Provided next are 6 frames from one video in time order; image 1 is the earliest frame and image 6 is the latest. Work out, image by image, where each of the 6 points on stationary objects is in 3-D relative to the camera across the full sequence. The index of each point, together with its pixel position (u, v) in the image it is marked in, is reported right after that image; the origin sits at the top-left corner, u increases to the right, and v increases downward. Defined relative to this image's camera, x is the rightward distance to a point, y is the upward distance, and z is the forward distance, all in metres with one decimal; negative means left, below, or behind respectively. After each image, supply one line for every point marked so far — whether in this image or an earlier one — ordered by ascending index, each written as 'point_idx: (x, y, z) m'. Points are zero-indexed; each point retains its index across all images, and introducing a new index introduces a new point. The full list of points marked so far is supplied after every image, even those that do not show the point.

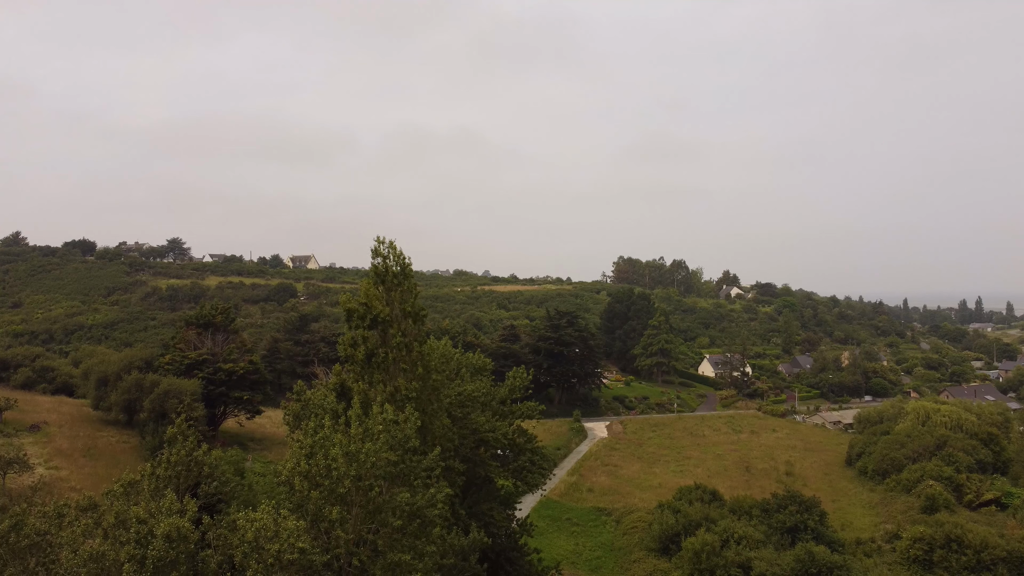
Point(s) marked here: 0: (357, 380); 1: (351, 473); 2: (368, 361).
0: (-2.5, -1.5, +8.4) m
1: (-1.8, -2.1, +5.6) m
2: (-2.3, -1.2, +8.5) m
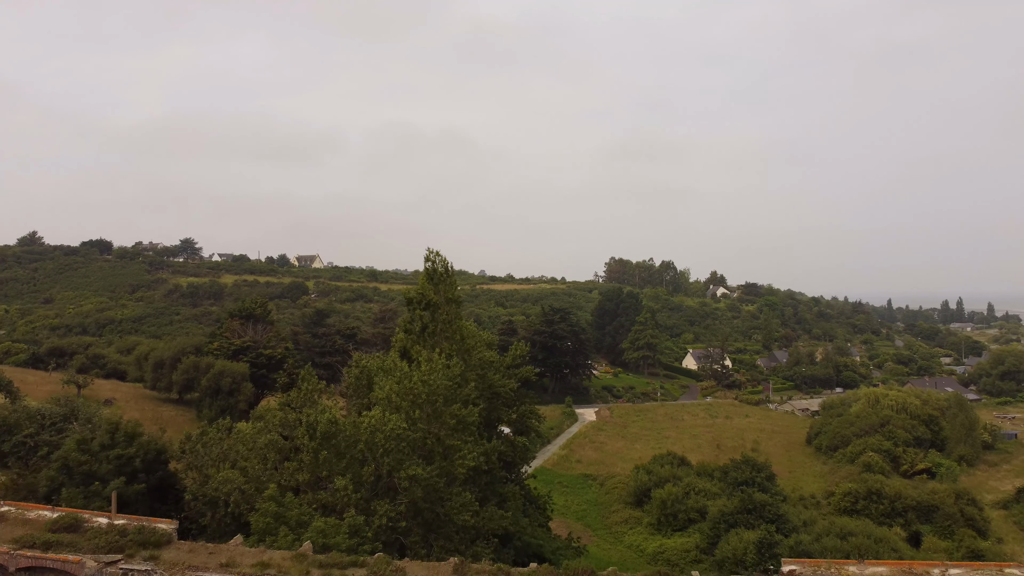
0: (-2.4, -1.3, +12.1) m
1: (-1.7, -1.9, +9.3) m
2: (-2.2, -1.0, +12.2) m
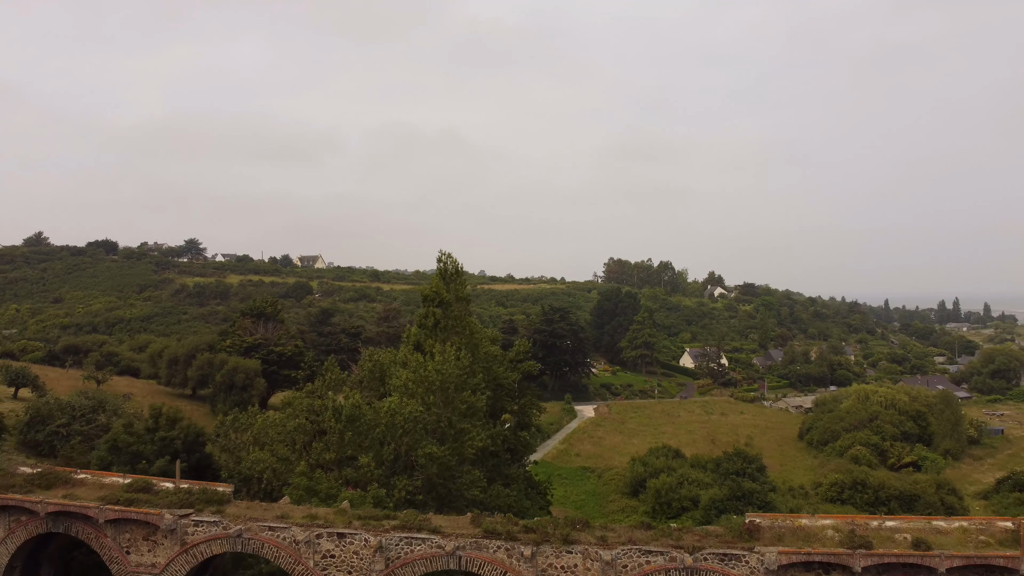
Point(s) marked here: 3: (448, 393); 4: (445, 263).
0: (-2.3, -1.3, +13.1) m
1: (-1.6, -1.9, +10.3) m
2: (-2.1, -1.0, +13.2) m
3: (-1.4, -2.2, +10.4) m
4: (-1.9, +0.7, +13.8) m
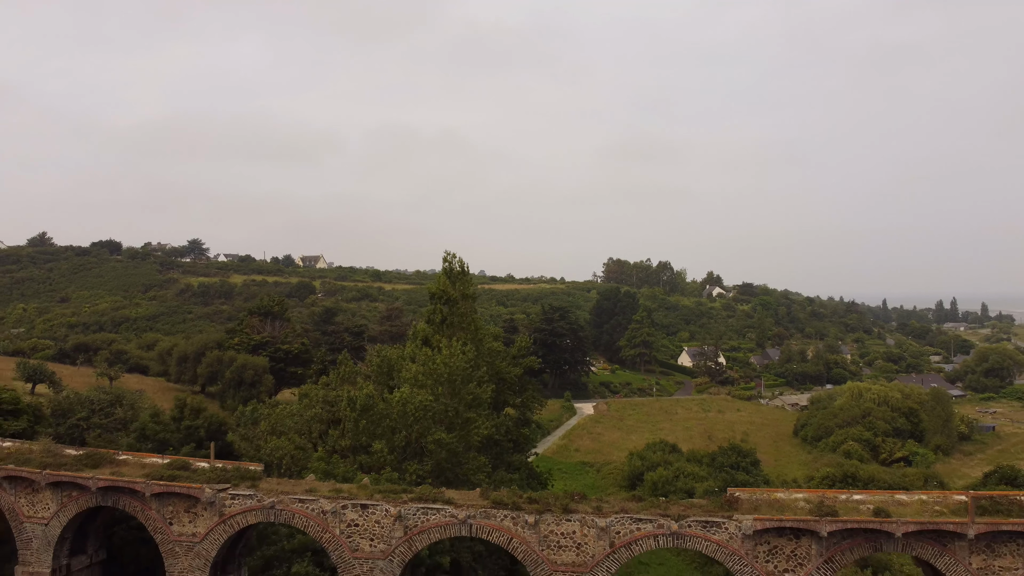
0: (-2.2, -1.3, +13.8) m
1: (-1.5, -1.9, +11.0) m
2: (-2.0, -1.0, +13.9) m
3: (-1.3, -2.2, +11.1) m
4: (-1.9, +0.7, +14.5) m
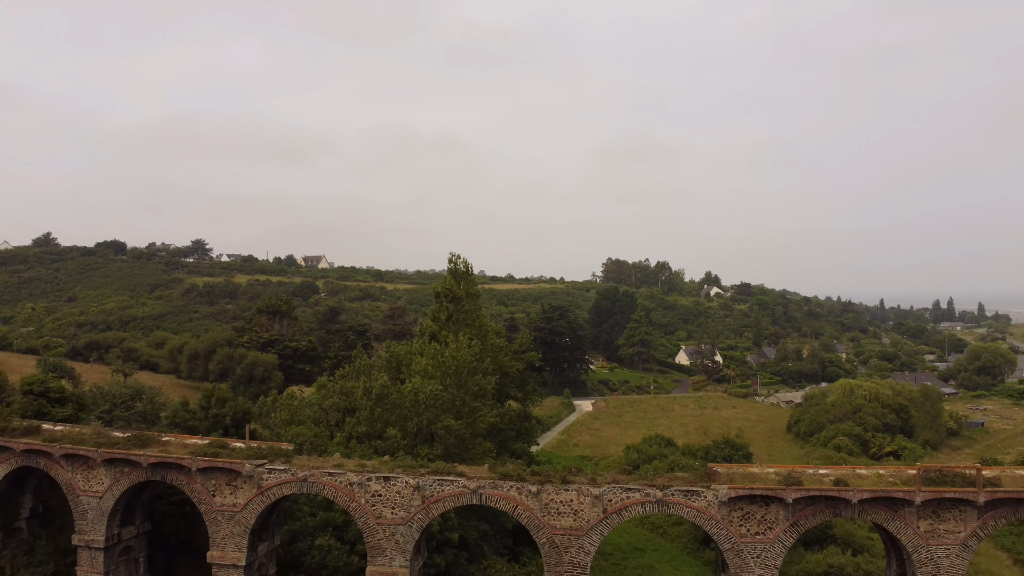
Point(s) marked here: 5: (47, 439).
0: (-2.2, -1.2, +14.7) m
1: (-1.4, -1.8, +11.9) m
2: (-1.9, -0.9, +14.8) m
3: (-1.2, -2.2, +12.0) m
4: (-1.8, +0.8, +15.4) m
5: (-9.0, -2.9, +9.6) m
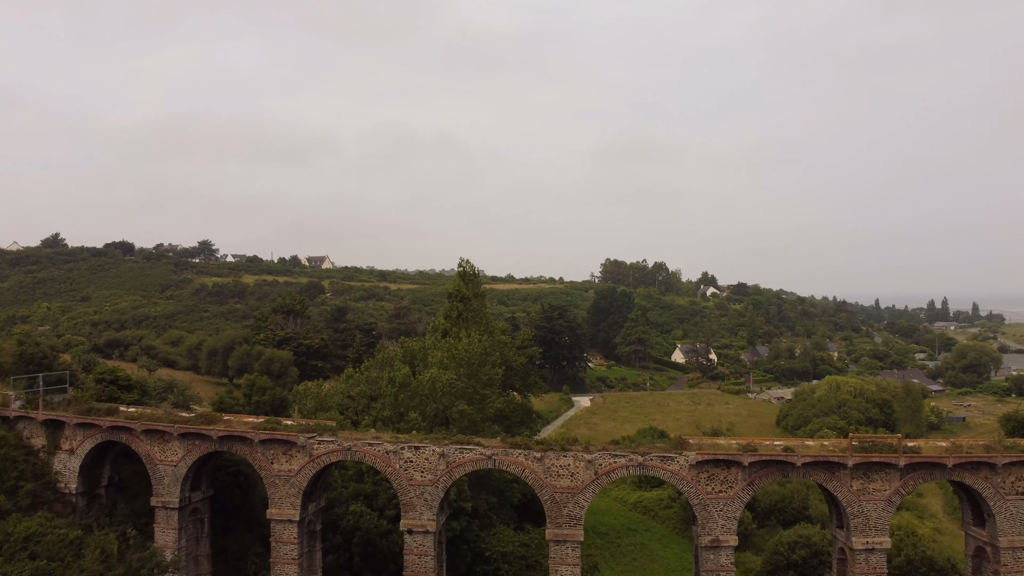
0: (-2.0, -1.3, +16.3) m
1: (-1.3, -1.9, +13.5) m
2: (-1.8, -1.0, +16.4) m
3: (-1.1, -2.2, +13.6) m
4: (-1.7, +0.7, +17.0) m
5: (-8.8, -3.0, +11.1) m
